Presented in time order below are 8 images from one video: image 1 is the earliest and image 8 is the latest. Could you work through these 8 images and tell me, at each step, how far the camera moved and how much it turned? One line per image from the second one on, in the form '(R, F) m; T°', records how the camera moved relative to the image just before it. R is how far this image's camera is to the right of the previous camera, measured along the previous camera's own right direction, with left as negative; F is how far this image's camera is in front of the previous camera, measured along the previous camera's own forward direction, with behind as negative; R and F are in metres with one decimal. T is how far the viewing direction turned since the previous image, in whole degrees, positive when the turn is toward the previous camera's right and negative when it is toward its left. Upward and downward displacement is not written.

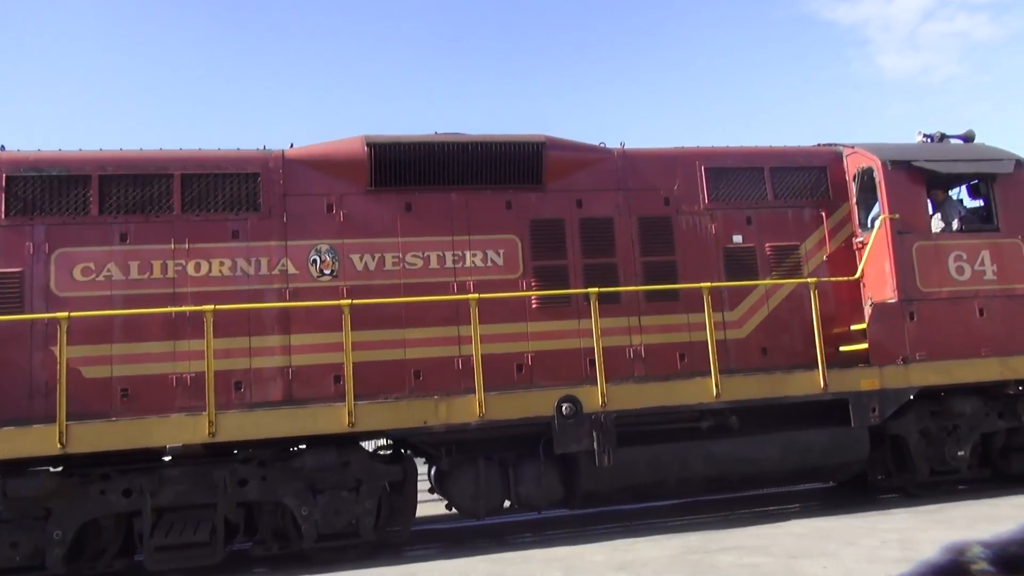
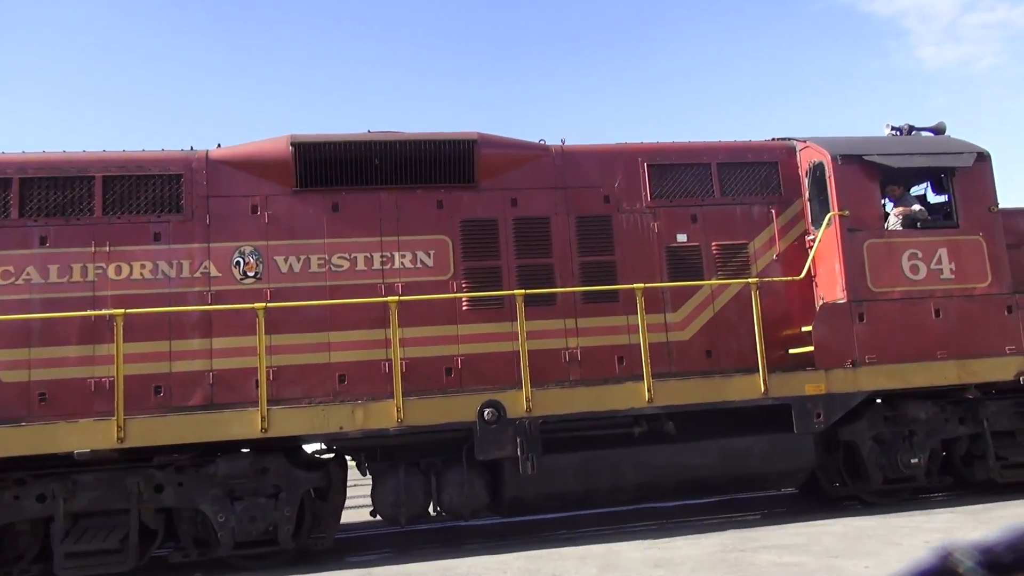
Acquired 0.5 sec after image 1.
(+0.8, +0.2) m; -2°
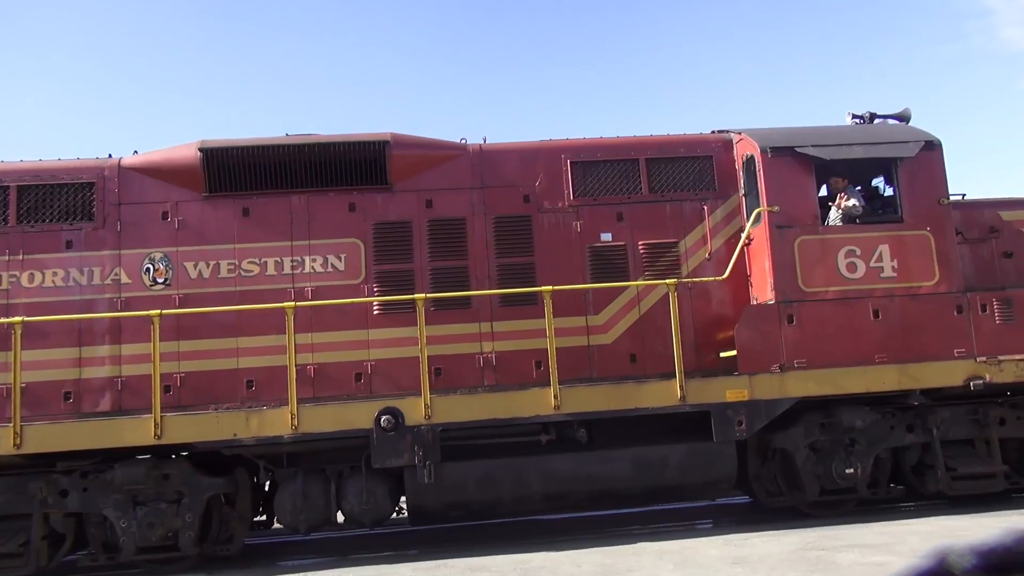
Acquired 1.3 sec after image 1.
(+1.2, +0.2) m; -5°
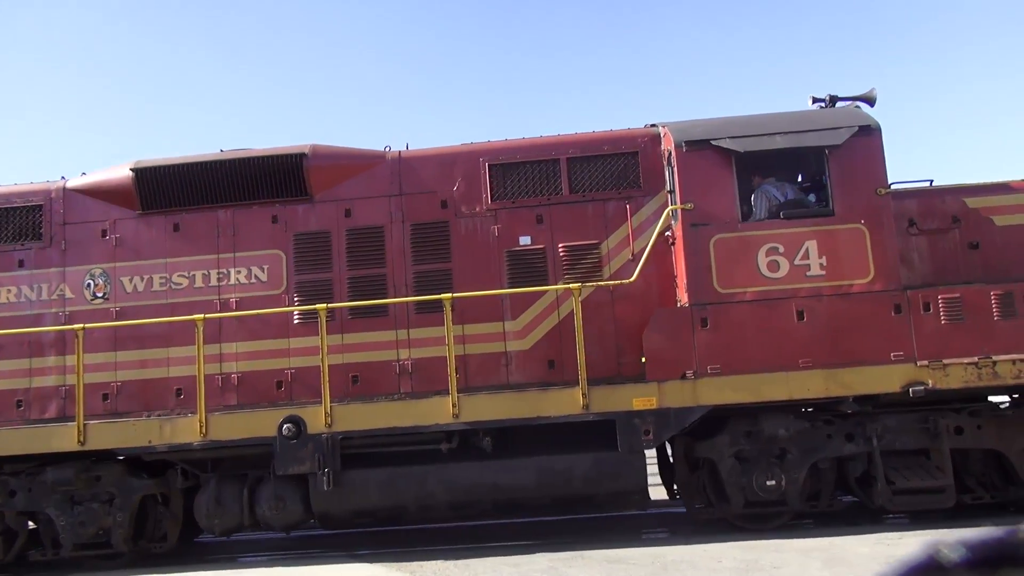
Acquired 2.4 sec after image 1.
(+1.6, +0.2) m; -9°
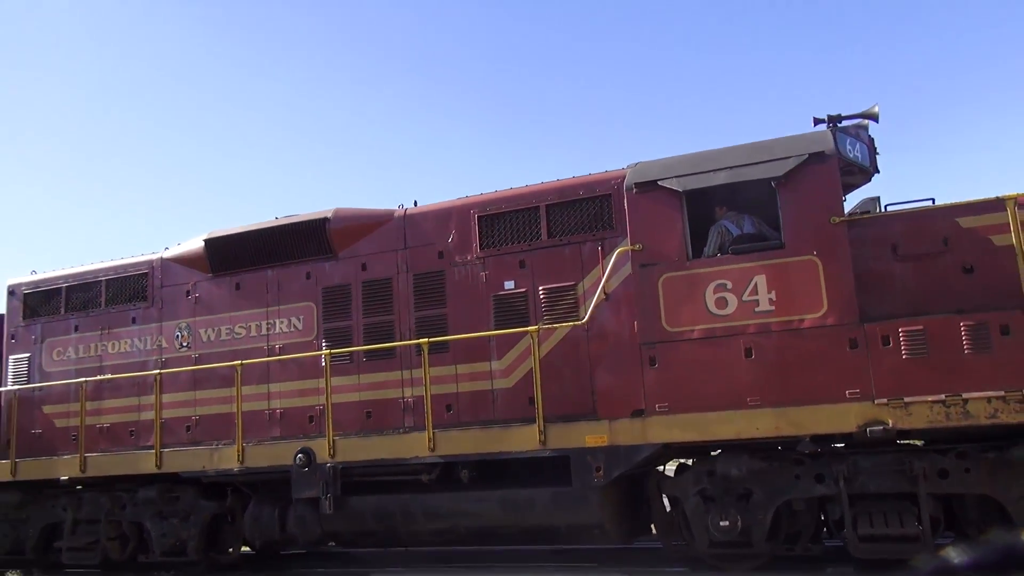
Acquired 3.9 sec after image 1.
(+2.2, -0.1) m; -17°
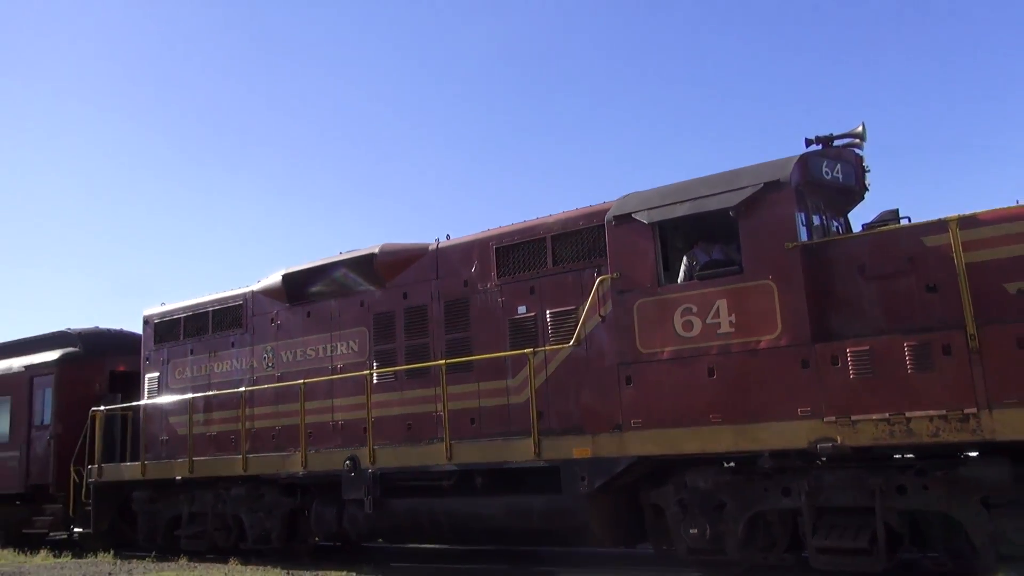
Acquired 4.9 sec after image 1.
(+1.5, -0.6) m; -12°
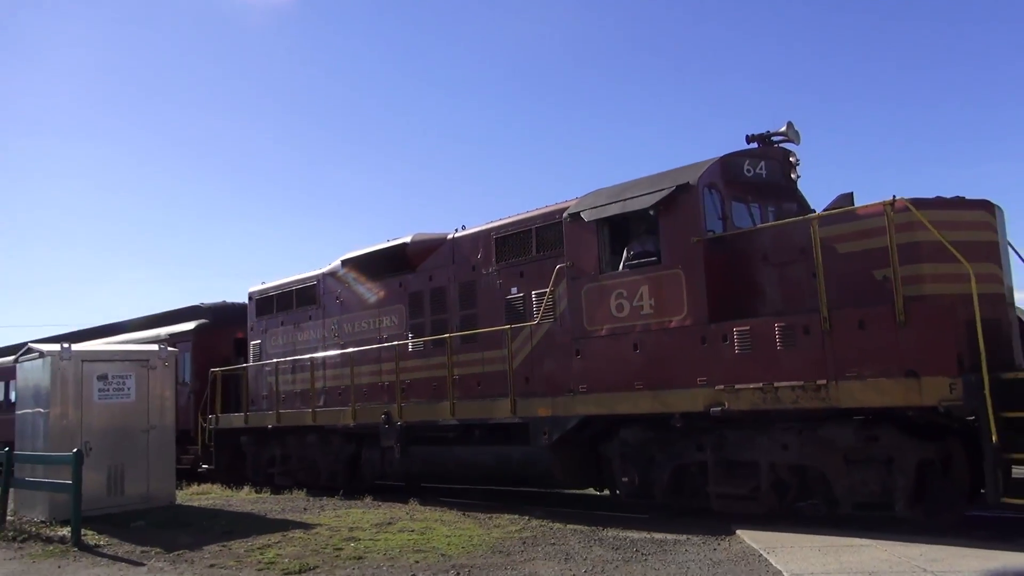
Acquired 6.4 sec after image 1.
(+1.8, -1.2) m; -11°
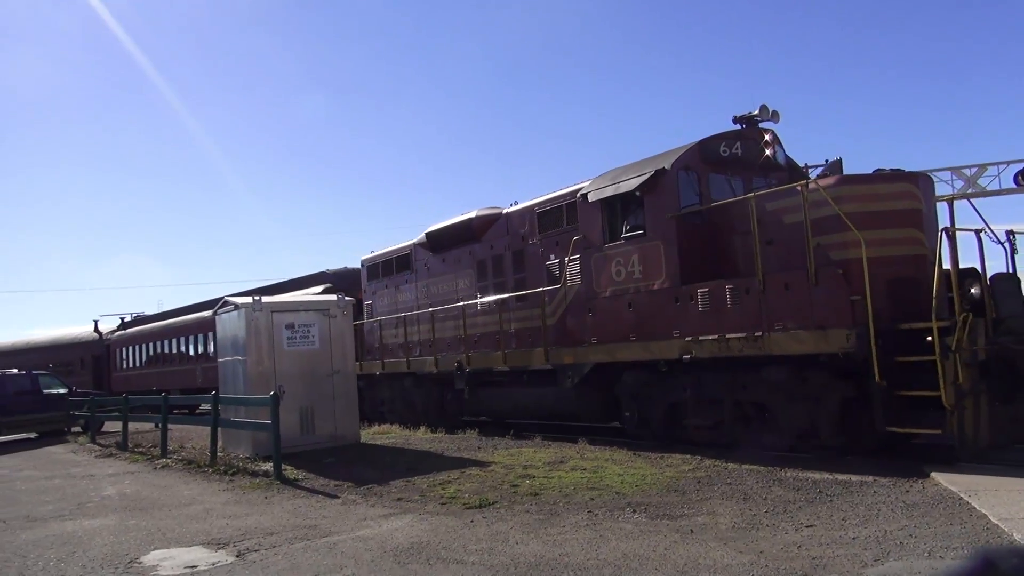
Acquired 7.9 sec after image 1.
(+1.5, -1.5) m; -11°
